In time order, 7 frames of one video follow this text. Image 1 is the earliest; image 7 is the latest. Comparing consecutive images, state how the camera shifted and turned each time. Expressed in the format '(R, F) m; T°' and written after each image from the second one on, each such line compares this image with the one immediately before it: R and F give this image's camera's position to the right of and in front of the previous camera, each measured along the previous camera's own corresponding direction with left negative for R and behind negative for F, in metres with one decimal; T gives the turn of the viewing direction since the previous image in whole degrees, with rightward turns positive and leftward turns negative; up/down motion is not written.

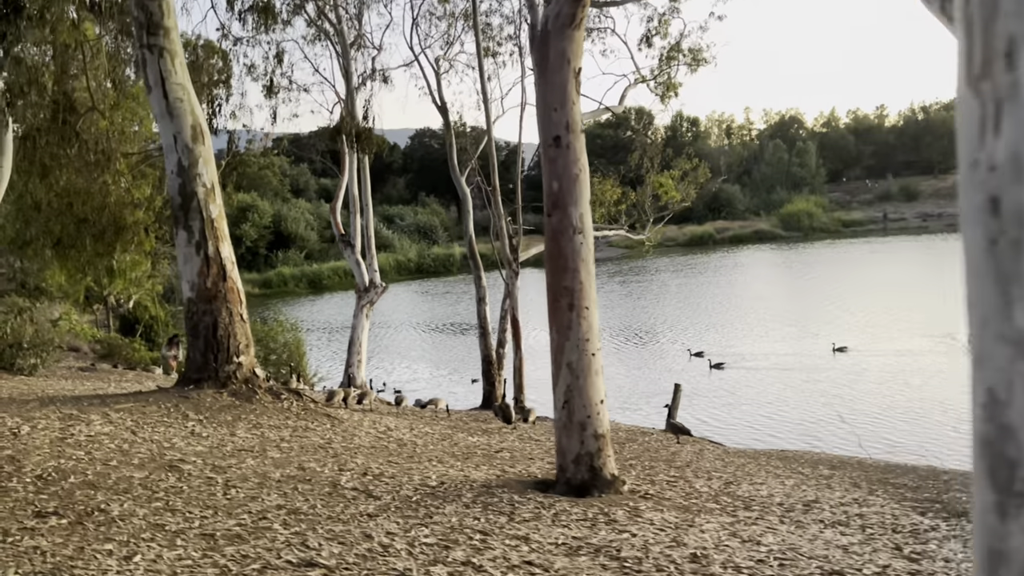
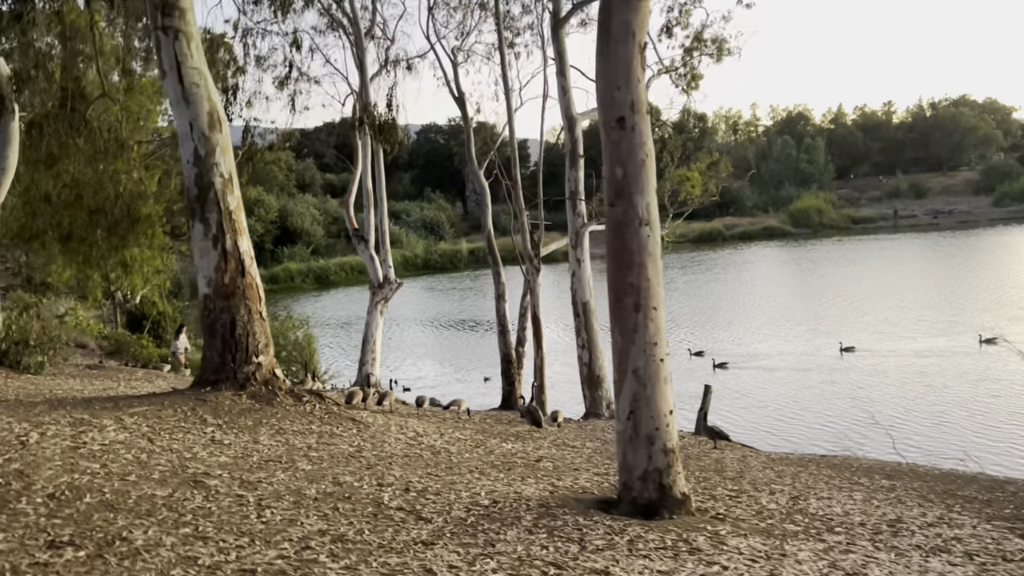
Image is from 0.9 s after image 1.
(-0.3, +0.5) m; 0°
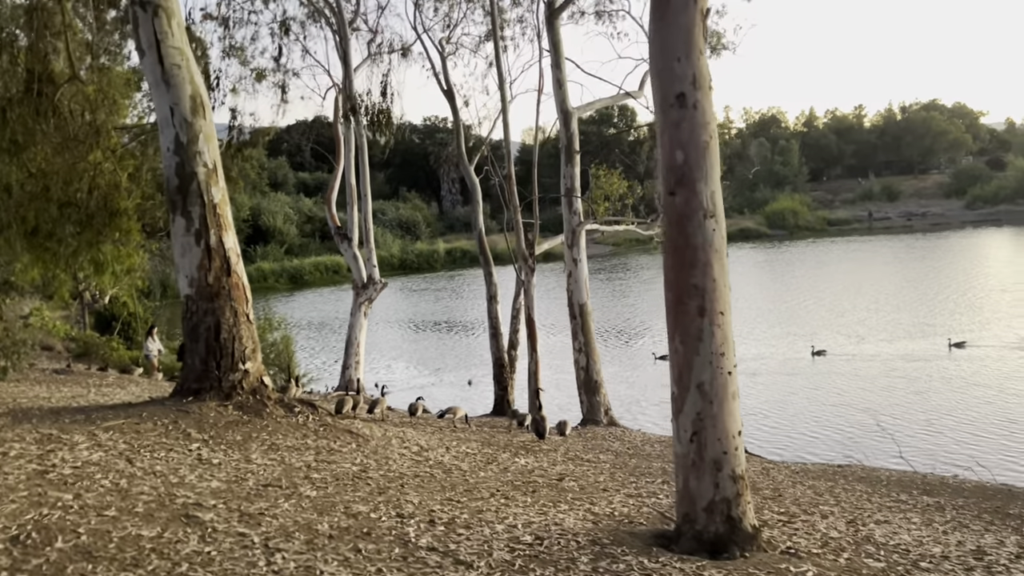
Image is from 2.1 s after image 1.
(-0.4, +0.7) m; +2°
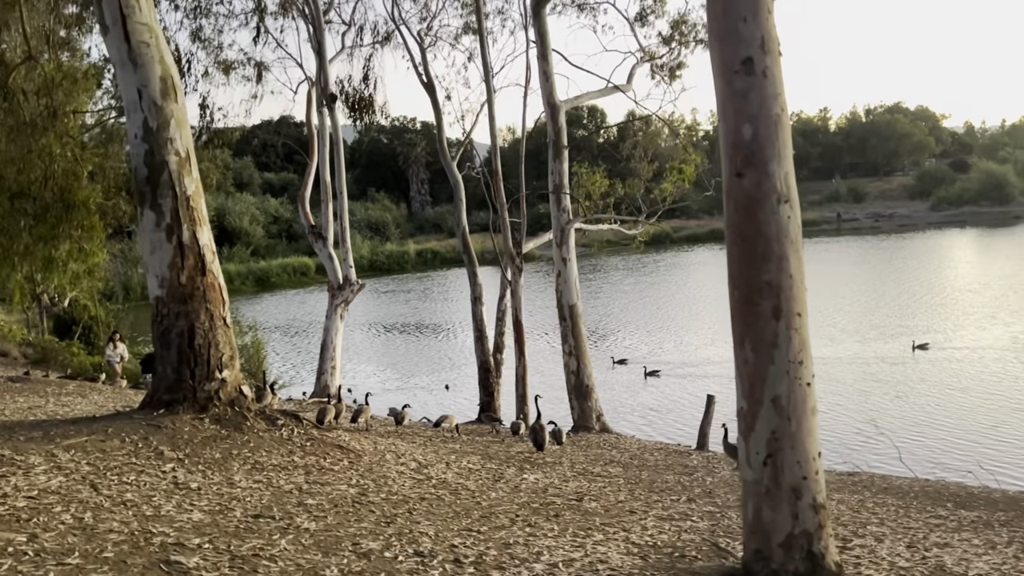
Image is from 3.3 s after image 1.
(-0.3, +0.7) m; +2°
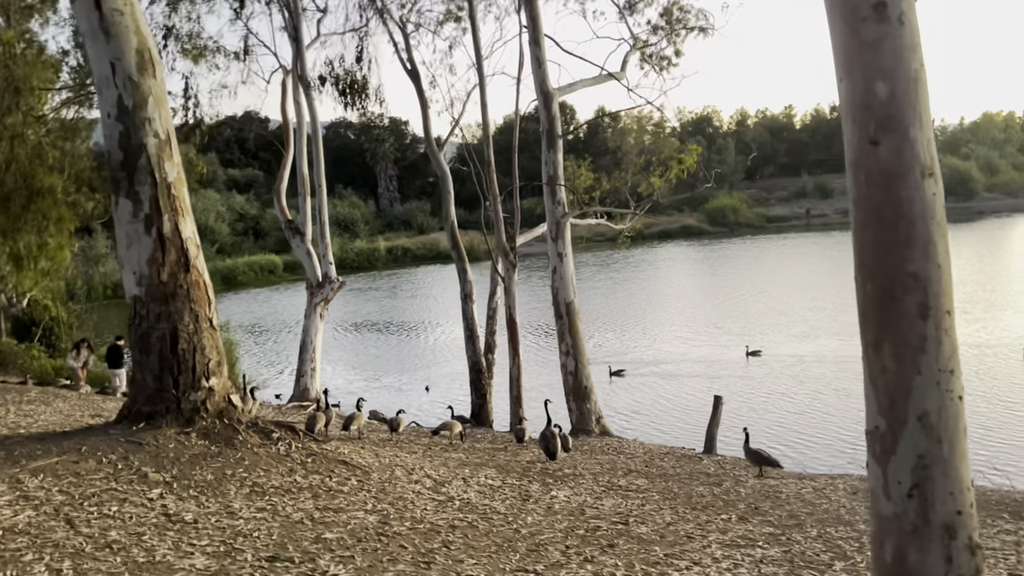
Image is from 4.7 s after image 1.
(-0.4, +0.7) m; +2°
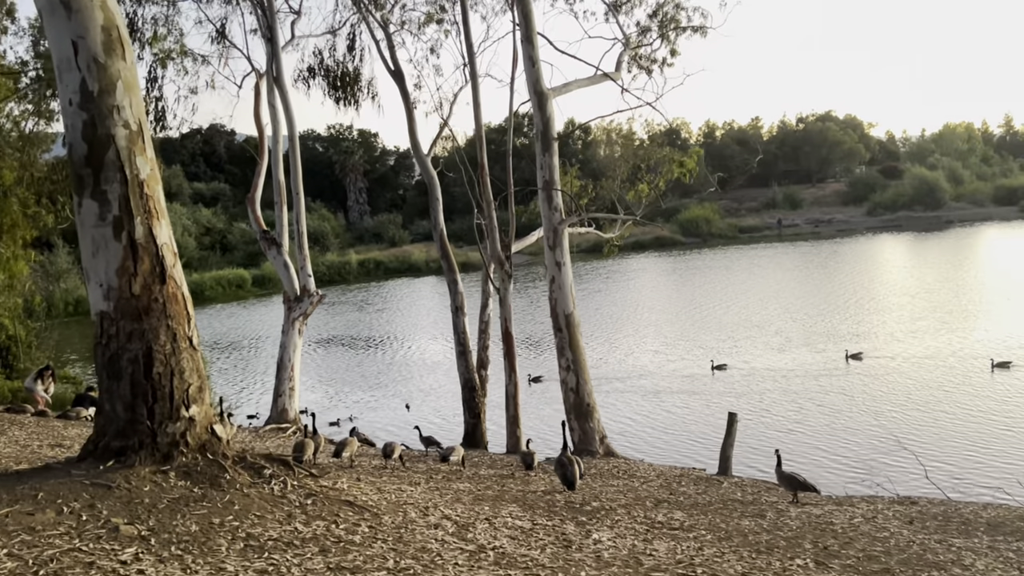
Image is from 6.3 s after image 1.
(-0.4, +0.8) m; +2°
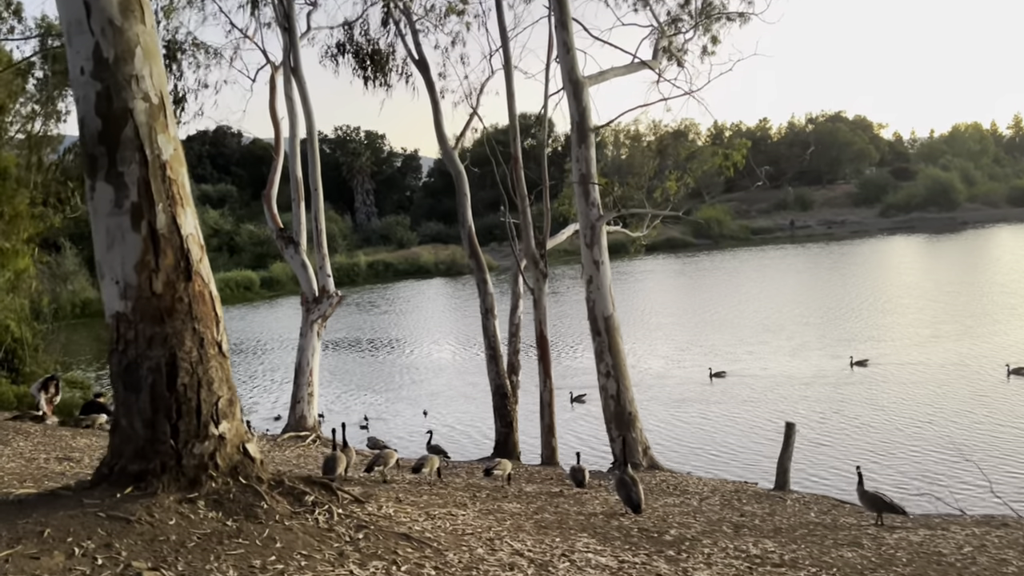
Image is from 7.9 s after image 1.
(-0.4, +0.8) m; 0°
